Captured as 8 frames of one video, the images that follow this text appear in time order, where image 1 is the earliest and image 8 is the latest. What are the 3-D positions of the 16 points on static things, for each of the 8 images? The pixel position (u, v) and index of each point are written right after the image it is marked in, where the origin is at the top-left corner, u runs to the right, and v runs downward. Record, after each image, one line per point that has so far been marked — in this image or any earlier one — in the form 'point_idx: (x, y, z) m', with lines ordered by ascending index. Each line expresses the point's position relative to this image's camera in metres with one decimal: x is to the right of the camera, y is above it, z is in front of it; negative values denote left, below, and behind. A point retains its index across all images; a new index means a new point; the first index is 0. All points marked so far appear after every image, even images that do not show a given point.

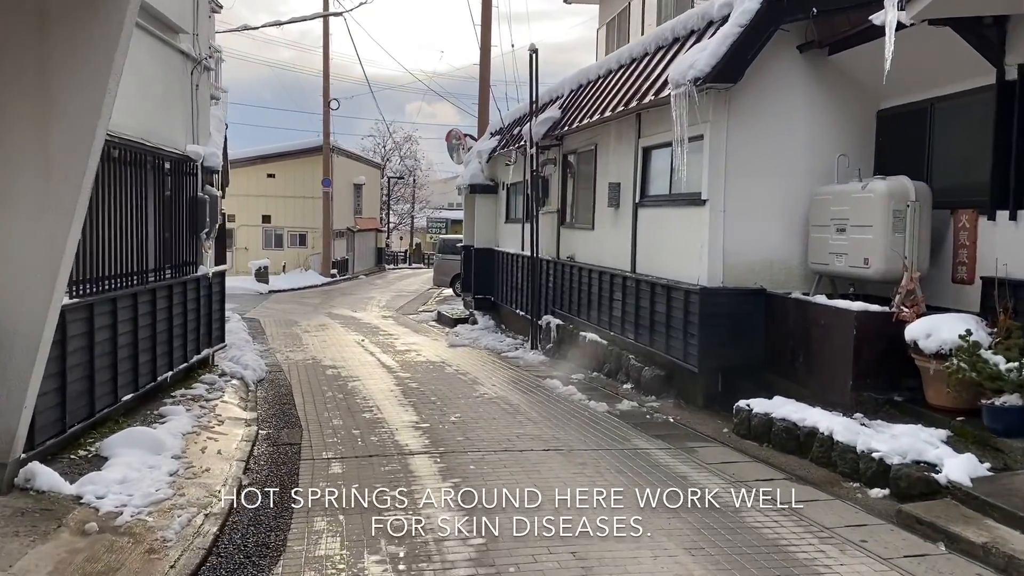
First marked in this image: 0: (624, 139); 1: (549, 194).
0: (+1.4, +1.9, +10.2) m
1: (+0.6, +1.6, +13.4) m
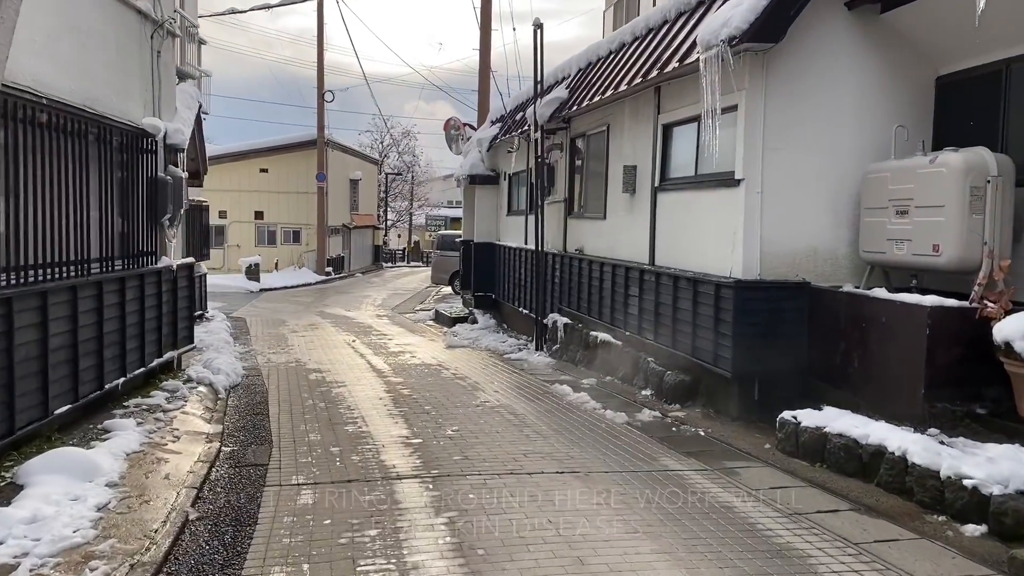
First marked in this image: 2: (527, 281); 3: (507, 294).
0: (+1.5, +1.9, +9.1) m
1: (+0.7, +1.6, +12.4) m
2: (+0.3, +0.1, +13.7) m
3: (-0.1, -0.1, +15.4) m
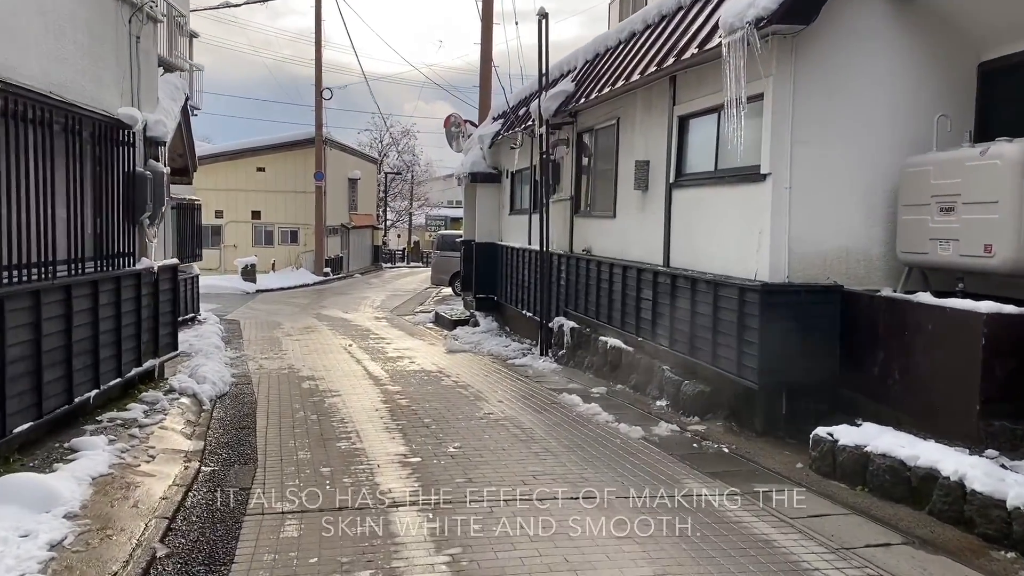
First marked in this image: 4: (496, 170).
0: (+1.5, +1.9, +8.6) m
1: (+0.7, +1.6, +11.8) m
2: (+0.3, +0.1, +13.1) m
3: (-0.1, -0.1, +14.8) m
4: (-0.3, +2.3, +16.0) m
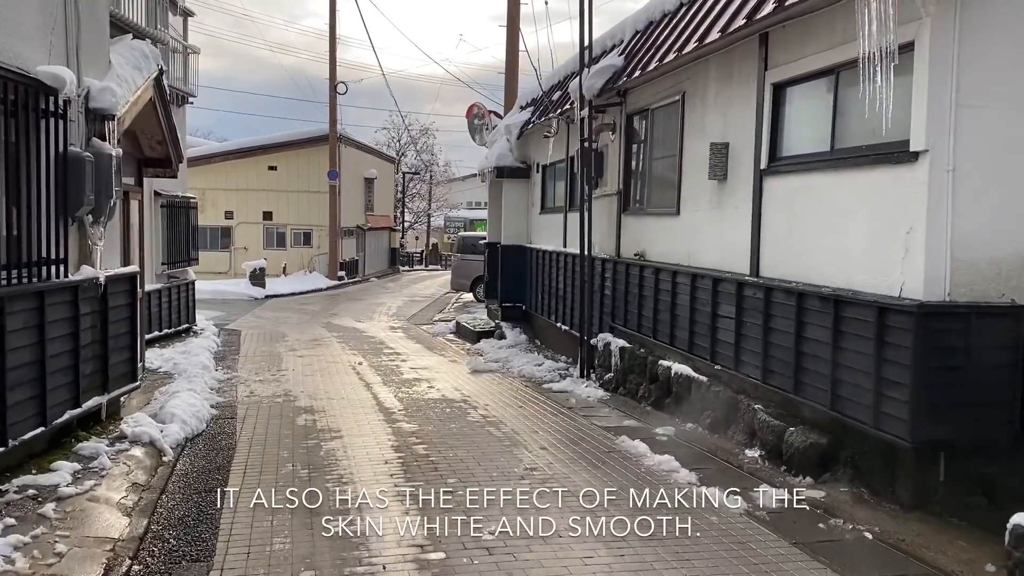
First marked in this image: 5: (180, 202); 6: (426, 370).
0: (+1.9, +1.8, +6.8) m
1: (+1.2, +1.5, +10.1) m
2: (+0.8, 0.0, +11.4) m
3: (+0.5, -0.3, +13.1) m
4: (+0.3, +2.2, +14.3) m
5: (-5.6, +1.5, +13.6) m
6: (-1.1, -1.1, +10.7) m
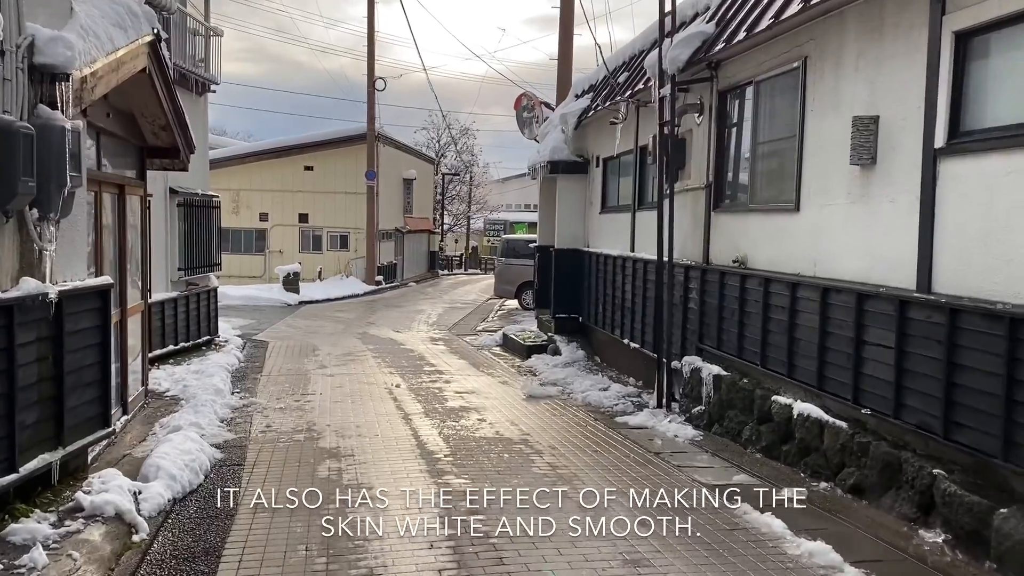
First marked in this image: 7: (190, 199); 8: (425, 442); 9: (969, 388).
0: (+2.4, +1.7, +5.2) m
1: (+1.9, +1.3, +8.5) m
2: (+1.6, -0.2, +9.8) m
3: (+1.3, -0.4, +11.5) m
4: (+1.2, +2.1, +12.7) m
5: (-4.8, +1.3, +12.3) m
6: (-0.4, -1.2, +9.2) m
7: (-4.8, +1.3, +11.9) m
8: (-0.7, -1.3, +6.5) m
9: (+2.4, -0.5, +4.3) m
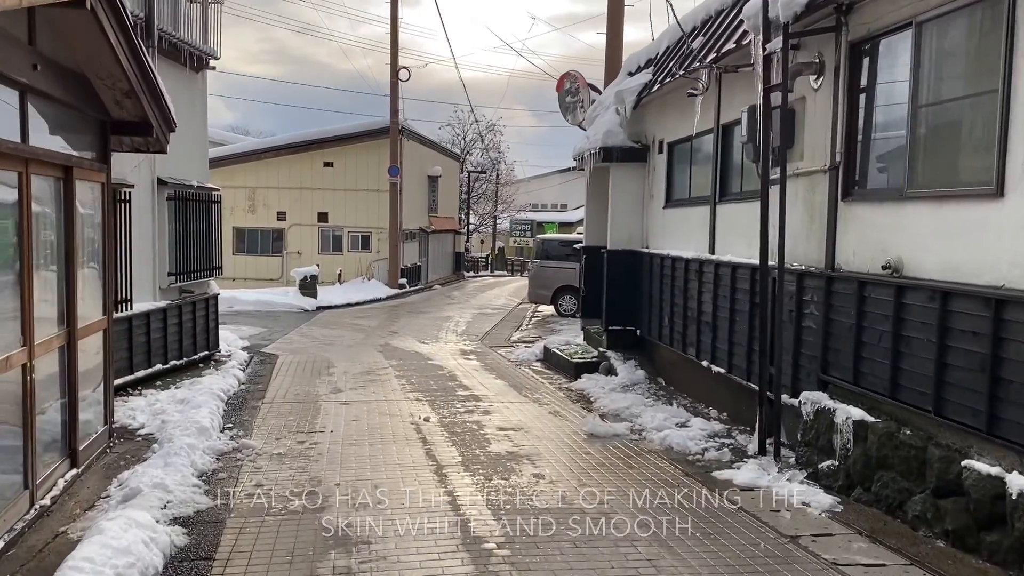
0: (+2.8, +1.6, +3.3) m
1: (+2.4, +1.2, +6.6) m
2: (+2.1, -0.3, +7.9) m
3: (+1.9, -0.5, +9.6) m
4: (+1.8, +2.0, +10.9) m
5: (-4.2, +1.2, +10.6) m
6: (+0.1, -1.3, +7.4) m
7: (-4.2, +1.2, +10.2) m
8: (-0.2, -1.4, +4.7) m
9: (+2.8, -0.6, +2.4) m
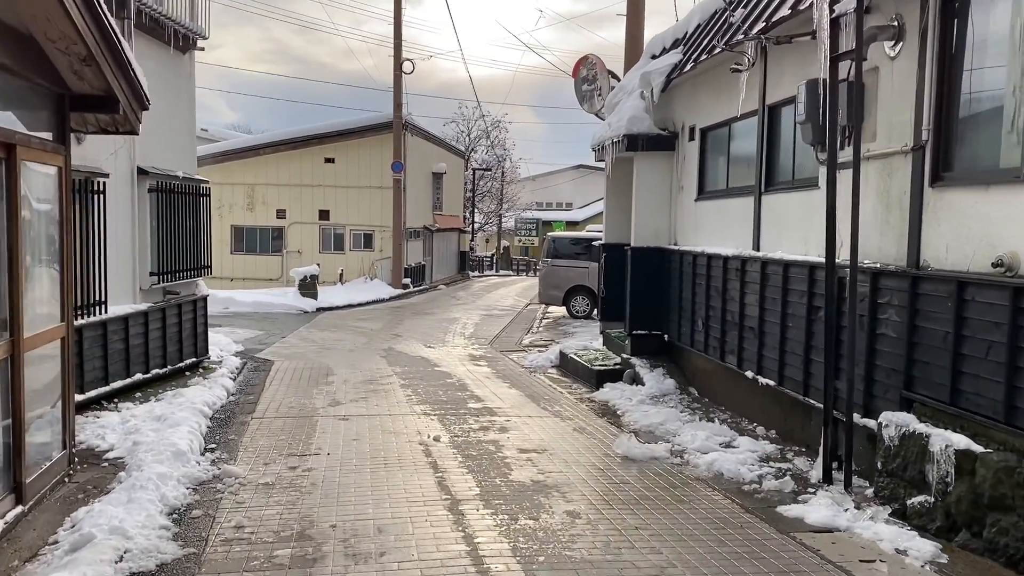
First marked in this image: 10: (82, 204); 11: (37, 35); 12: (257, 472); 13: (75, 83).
0: (+3.0, +1.5, +2.4) m
1: (+2.5, +1.2, +5.7) m
2: (+2.3, -0.3, +7.0) m
3: (+2.1, -0.5, +8.7) m
4: (+2.0, +1.9, +10.0) m
5: (-4.0, +1.2, +9.7) m
6: (+0.3, -1.3, +6.4) m
7: (-4.0, +1.2, +9.3) m
8: (0.0, -1.4, +3.8) m
9: (+3.0, -0.6, +1.5) m
10: (-3.9, +0.8, +7.3) m
11: (-2.8, +1.5, +4.8) m
12: (-1.8, -1.3, +5.7) m
13: (-2.9, +1.4, +5.3) m
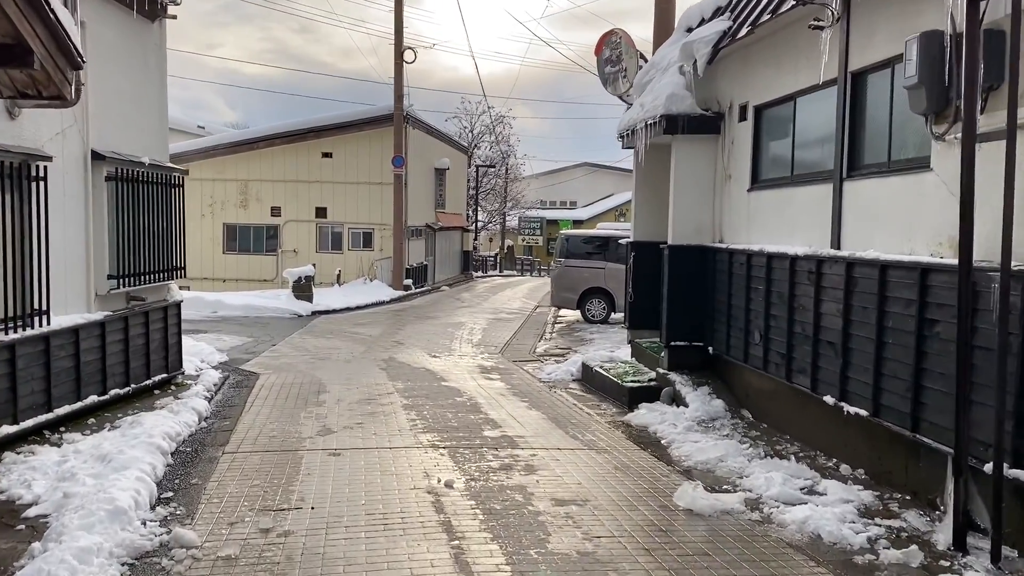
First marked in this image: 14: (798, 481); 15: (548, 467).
0: (+3.2, +1.5, +1.0) m
1: (+2.7, +1.2, +4.3) m
2: (+2.5, -0.3, +5.7) m
3: (+2.3, -0.6, +7.4) m
4: (+2.2, +1.9, +8.6) m
5: (-3.8, +1.2, +8.3) m
6: (+0.5, -1.4, +5.1) m
7: (-3.8, +1.2, +8.0) m
8: (+0.2, -1.5, +2.5) m
9: (+3.2, -0.7, +0.1) m
10: (-3.7, +0.7, +6.0) m
11: (-2.6, +1.5, +3.5) m
12: (-1.6, -1.4, +4.4) m
13: (-2.7, +1.3, +4.0) m
14: (+2.0, -1.3, +5.6) m
15: (+0.3, -1.3, +5.9) m
